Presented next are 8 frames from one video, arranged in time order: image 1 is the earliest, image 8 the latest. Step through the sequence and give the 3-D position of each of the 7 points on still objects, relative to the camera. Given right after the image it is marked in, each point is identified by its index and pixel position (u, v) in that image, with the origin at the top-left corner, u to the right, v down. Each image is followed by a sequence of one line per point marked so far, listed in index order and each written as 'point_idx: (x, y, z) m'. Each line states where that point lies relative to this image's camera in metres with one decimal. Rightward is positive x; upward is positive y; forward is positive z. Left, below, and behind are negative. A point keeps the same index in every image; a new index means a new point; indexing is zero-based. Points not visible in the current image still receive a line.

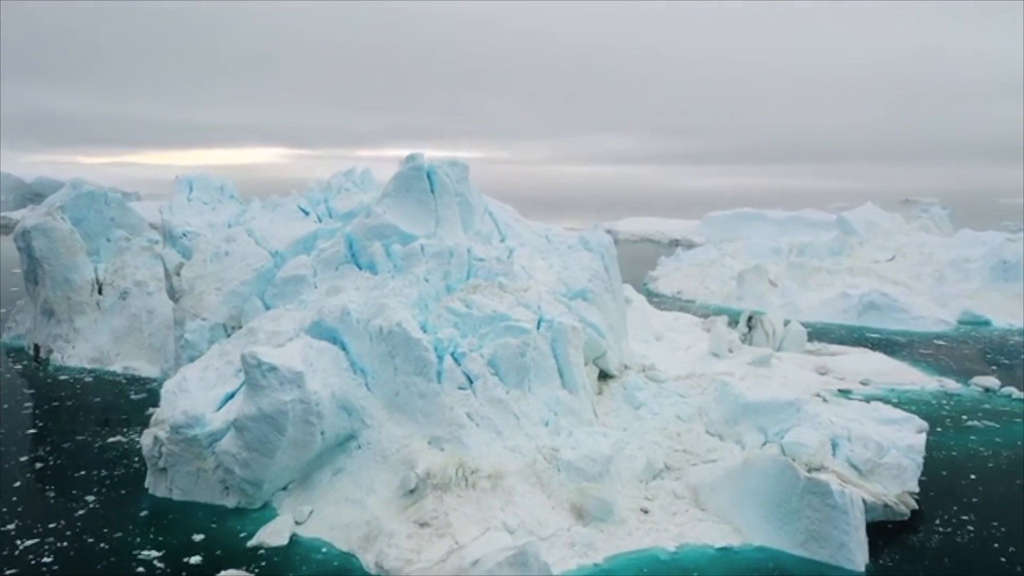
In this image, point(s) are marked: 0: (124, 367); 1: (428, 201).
0: (-7.3, -1.5, +18.3) m
1: (-1.2, +1.2, +13.6) m
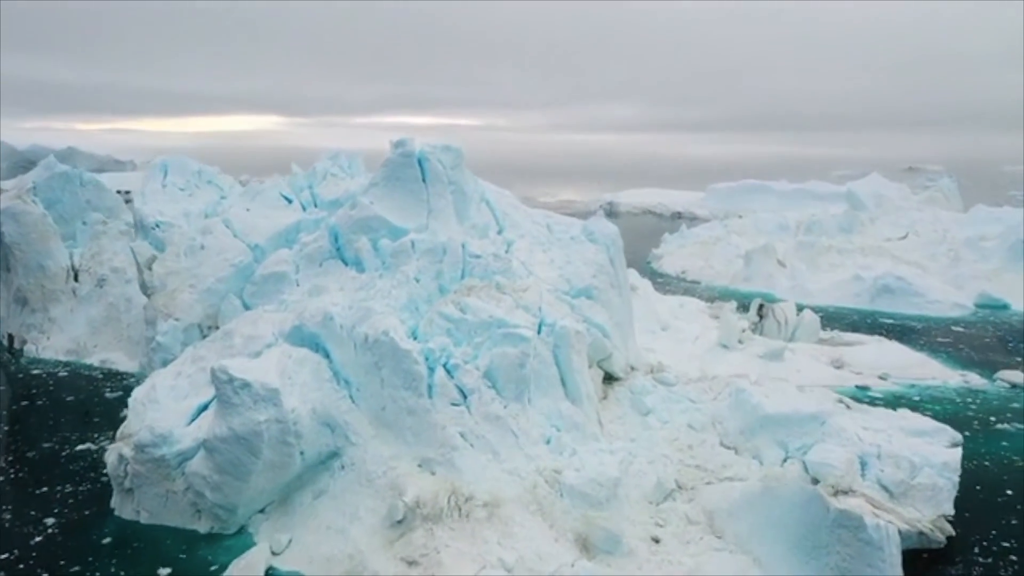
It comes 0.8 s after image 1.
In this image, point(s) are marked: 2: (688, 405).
0: (-7.3, -1.3, +17.3) m
1: (-1.2, +1.3, +12.5) m
2: (+2.2, -1.5, +12.3) m
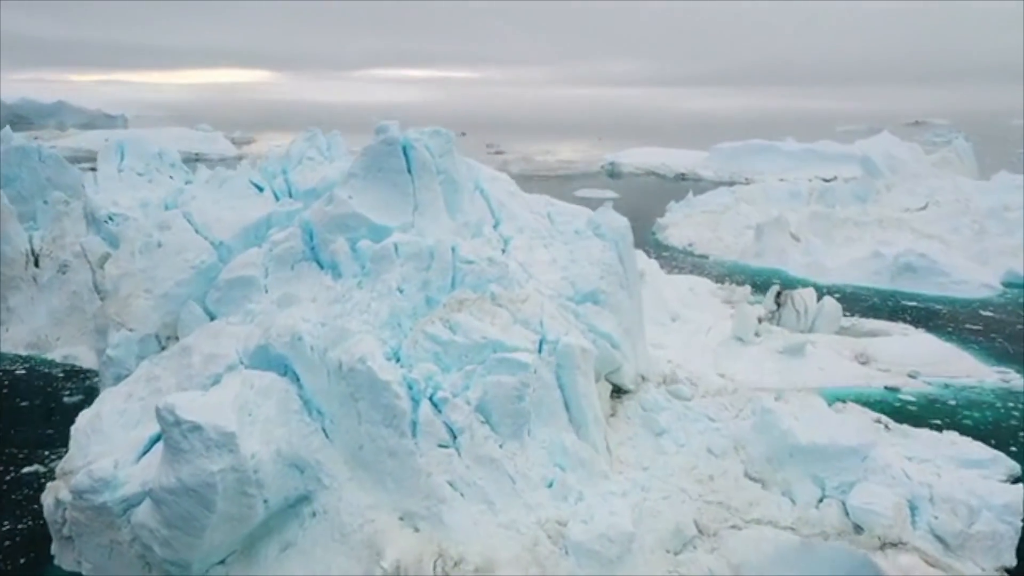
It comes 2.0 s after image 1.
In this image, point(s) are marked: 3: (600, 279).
0: (-7.3, -1.1, +15.9) m
1: (-1.2, +1.2, +11.0) m
2: (+2.2, -1.5, +11.0) m
3: (+1.0, +0.1, +11.3) m
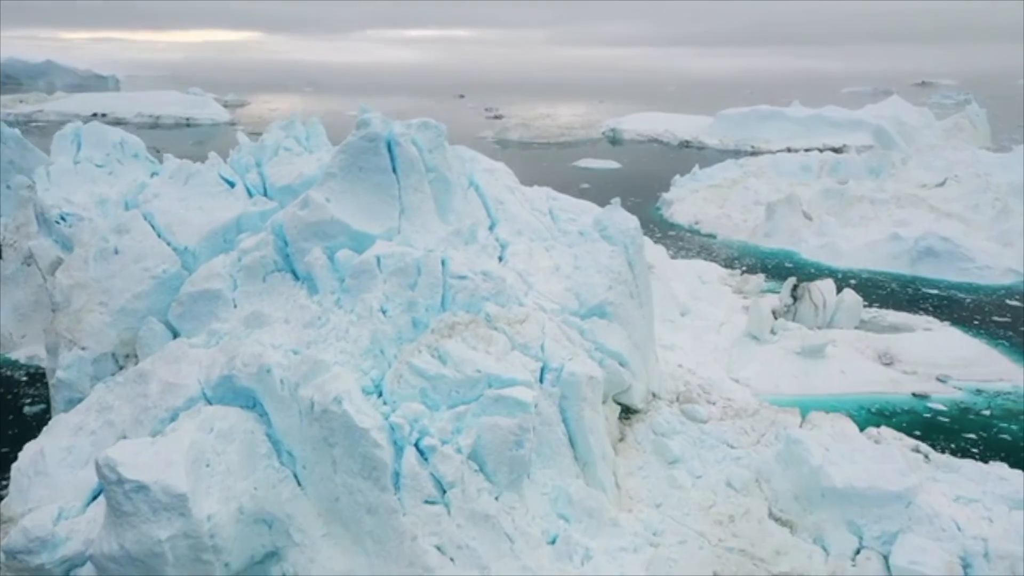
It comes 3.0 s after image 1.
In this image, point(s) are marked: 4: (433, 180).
0: (-7.4, -1.0, +14.8) m
1: (-1.2, +1.1, +9.8) m
2: (+2.2, -1.7, +9.9) m
3: (+1.0, 0.0, +10.2) m
4: (-0.8, +1.1, +10.2) m
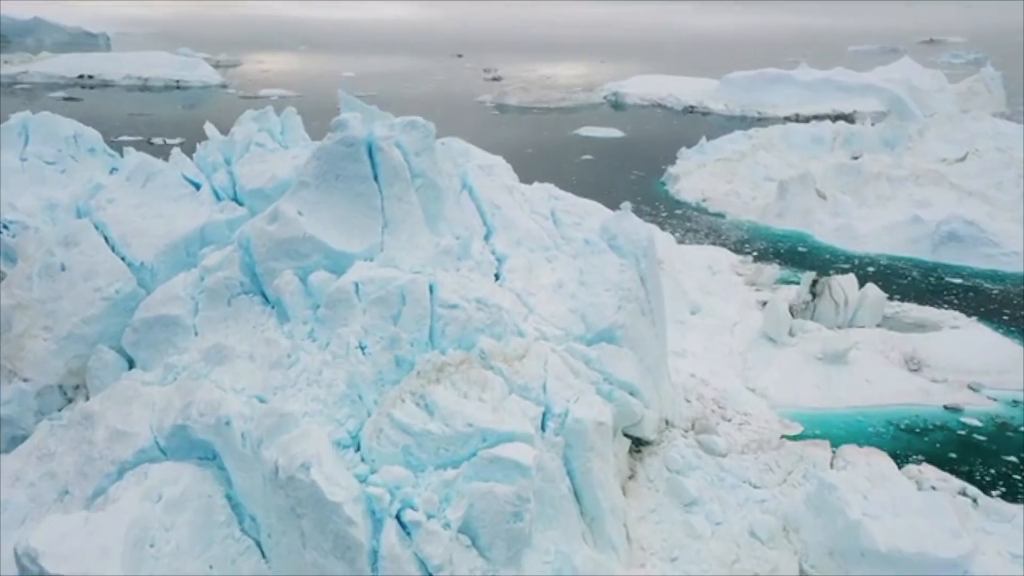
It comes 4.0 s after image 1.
0: (-7.4, -1.0, +13.7) m
1: (-1.3, +0.8, +8.6) m
2: (+2.1, -1.9, +8.9) m
3: (+1.0, -0.2, +9.1) m
4: (-0.9, +0.9, +9.0) m
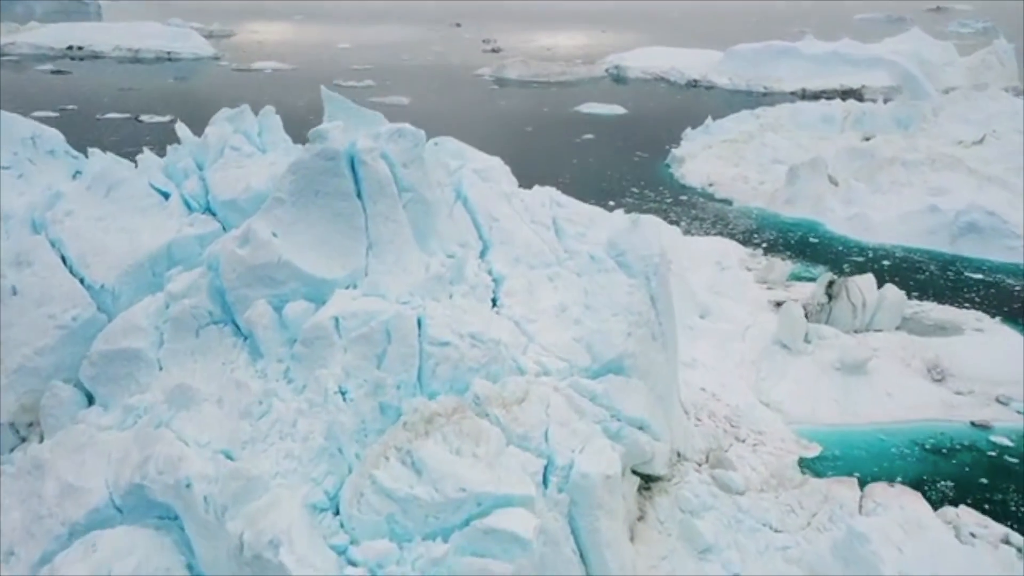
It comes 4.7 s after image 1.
0: (-7.4, -1.1, +12.9) m
1: (-1.3, +0.6, +7.8) m
2: (+2.1, -2.1, +8.1) m
3: (+1.0, -0.4, +8.2) m
4: (-0.9, +0.7, +8.2) m
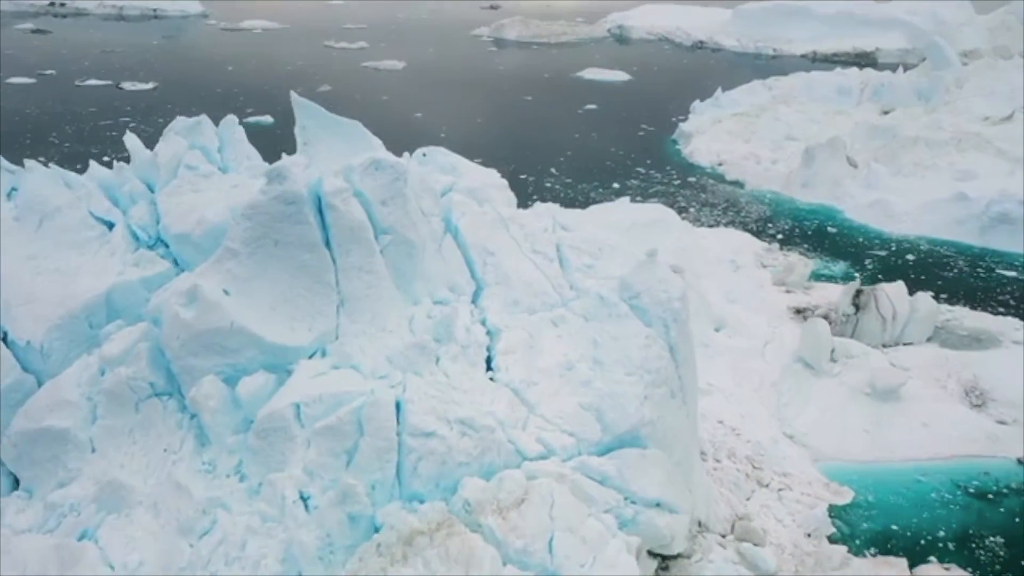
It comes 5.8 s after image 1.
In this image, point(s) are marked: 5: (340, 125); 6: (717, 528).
0: (-7.4, -1.3, +11.7) m
1: (-1.3, +0.2, +6.5) m
2: (+2.1, -2.5, +7.0) m
3: (+0.9, -0.9, +7.0) m
4: (-0.9, +0.3, +6.9) m
5: (-1.6, +1.5, +8.8) m
6: (+1.7, -2.0, +8.1) m
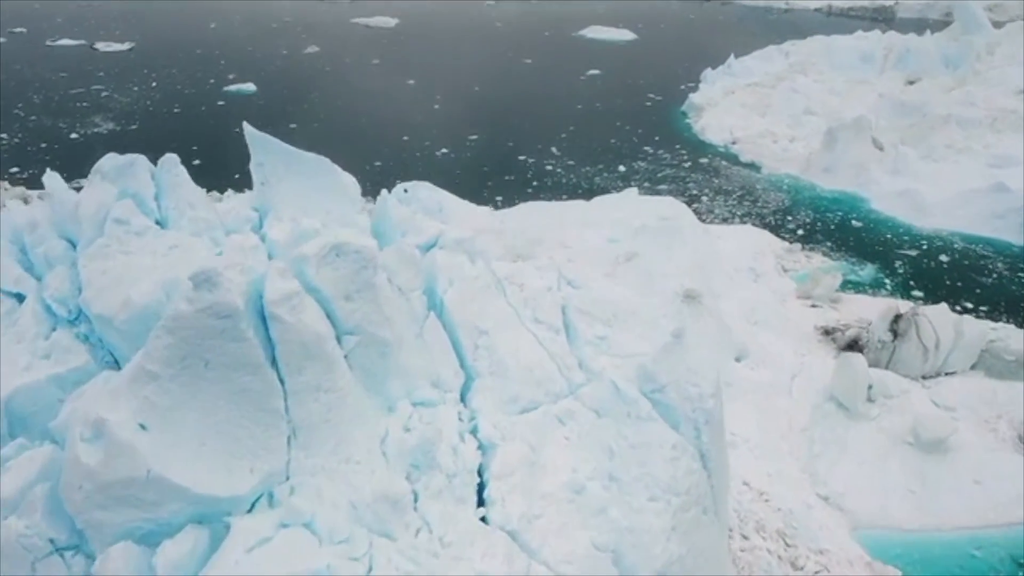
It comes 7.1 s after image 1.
0: (-7.5, -1.6, +10.4) m
1: (-1.3, -0.5, +5.1) m
2: (+2.1, -3.2, +5.7) m
3: (+0.9, -1.5, +5.7) m
4: (-0.9, -0.4, +5.5) m
5: (-1.6, +0.9, +7.3) m
6: (+1.7, -2.5, +6.8) m
